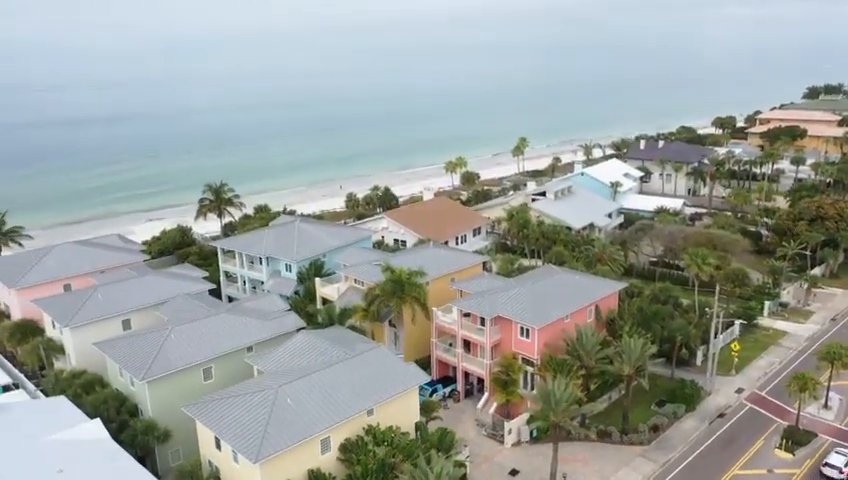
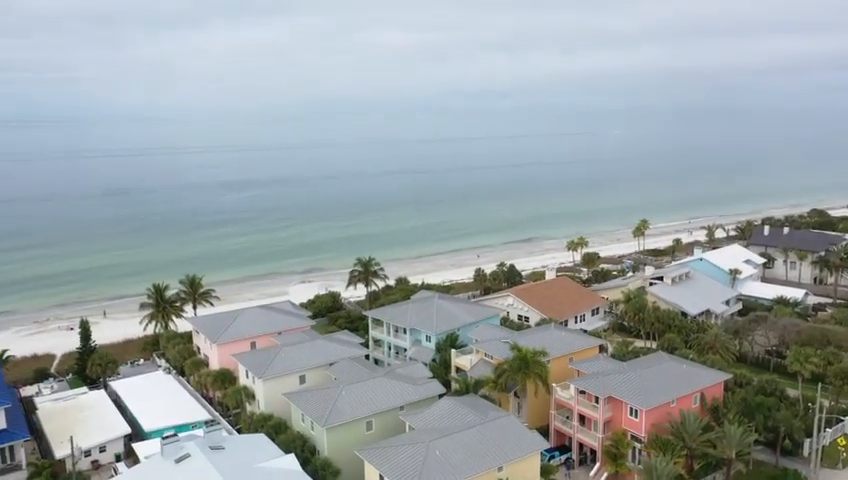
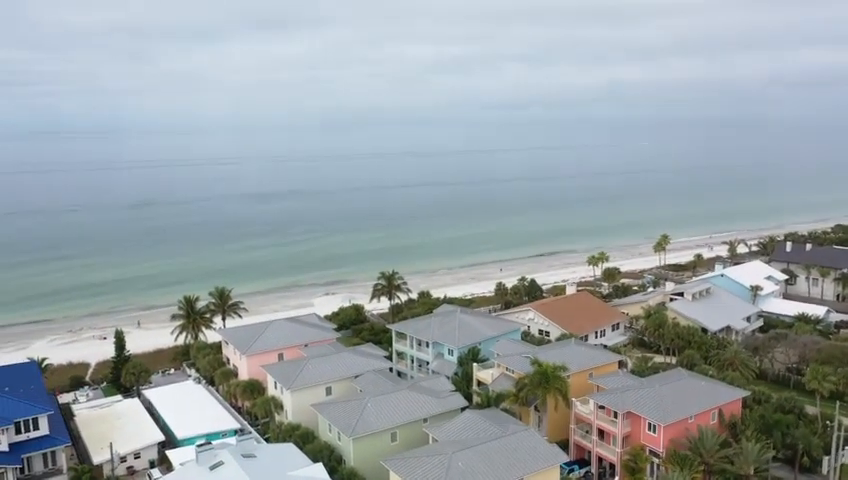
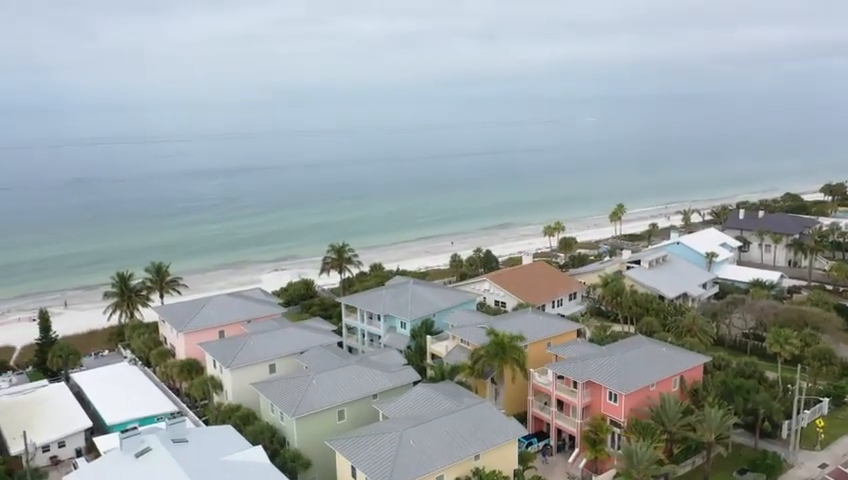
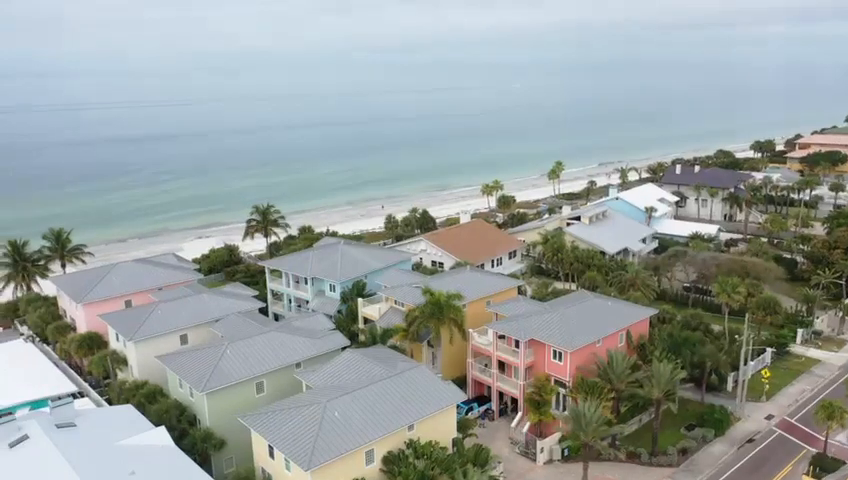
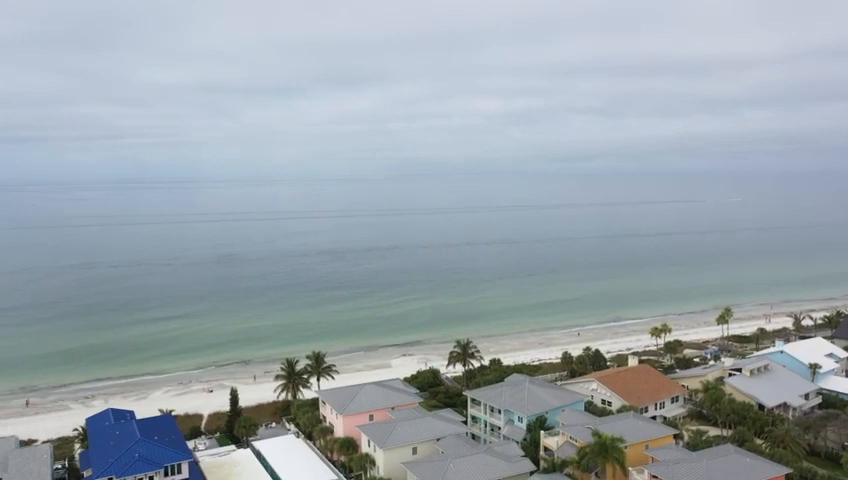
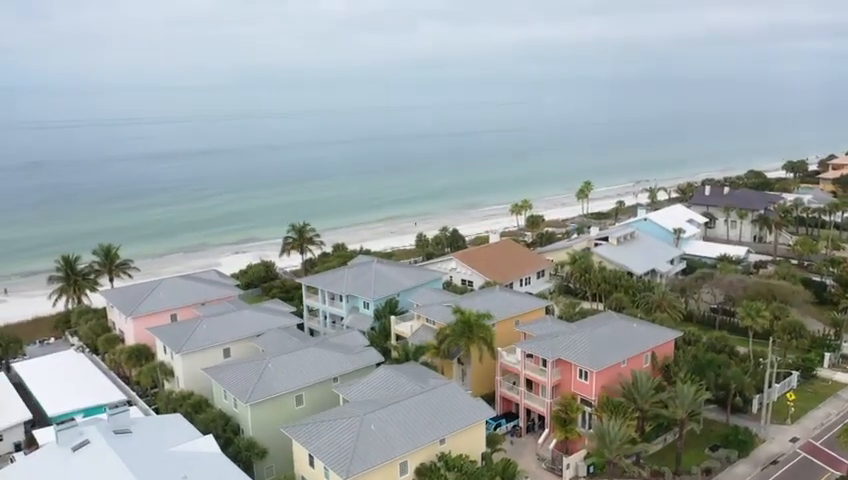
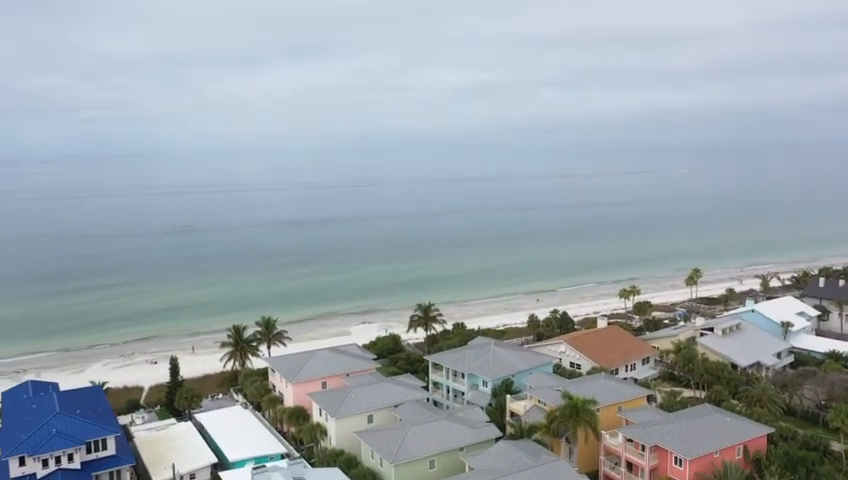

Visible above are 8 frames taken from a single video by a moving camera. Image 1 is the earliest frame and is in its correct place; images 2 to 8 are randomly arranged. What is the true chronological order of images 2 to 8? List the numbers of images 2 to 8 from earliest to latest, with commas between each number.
5, 7, 4, 2, 3, 8, 6
